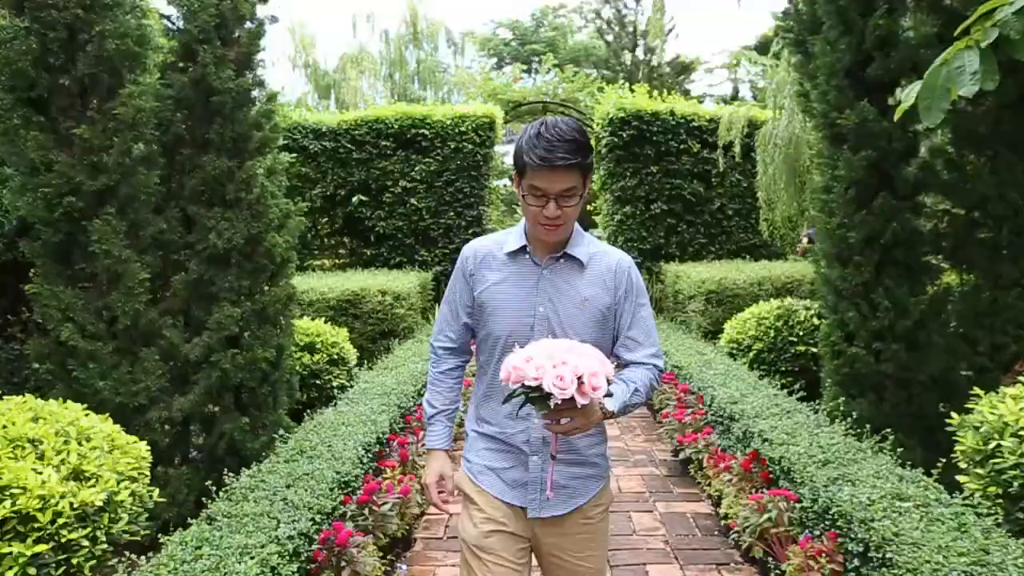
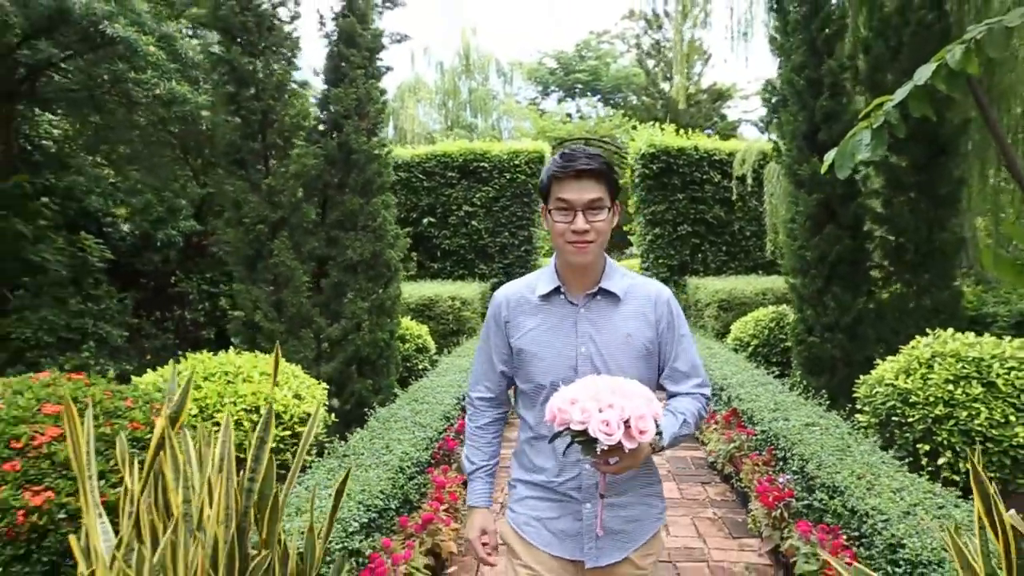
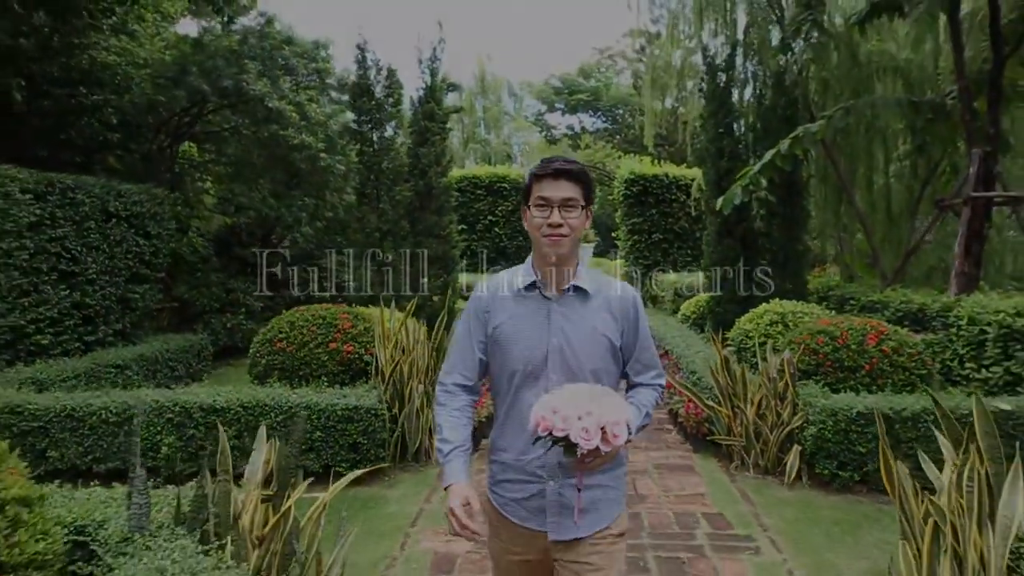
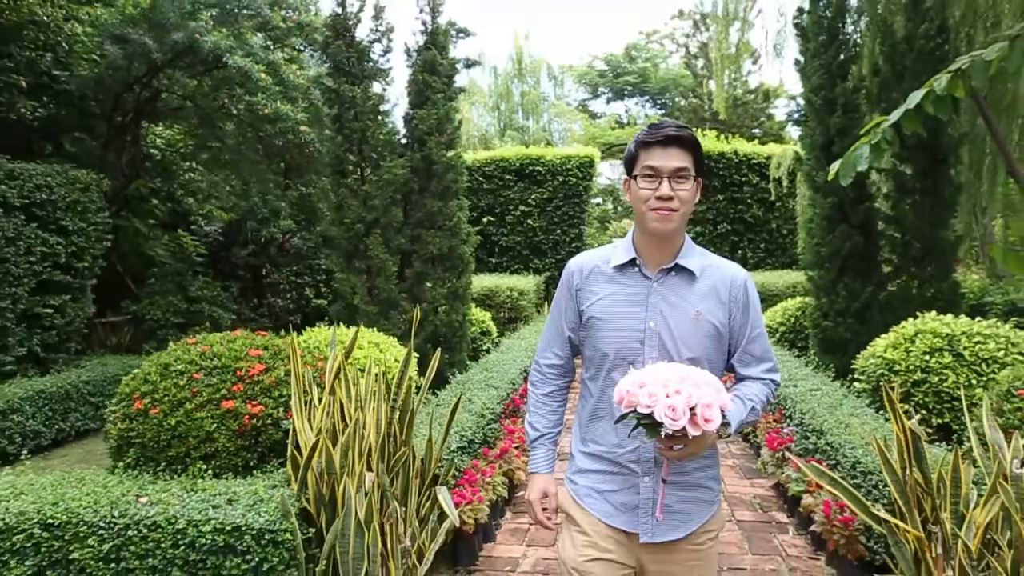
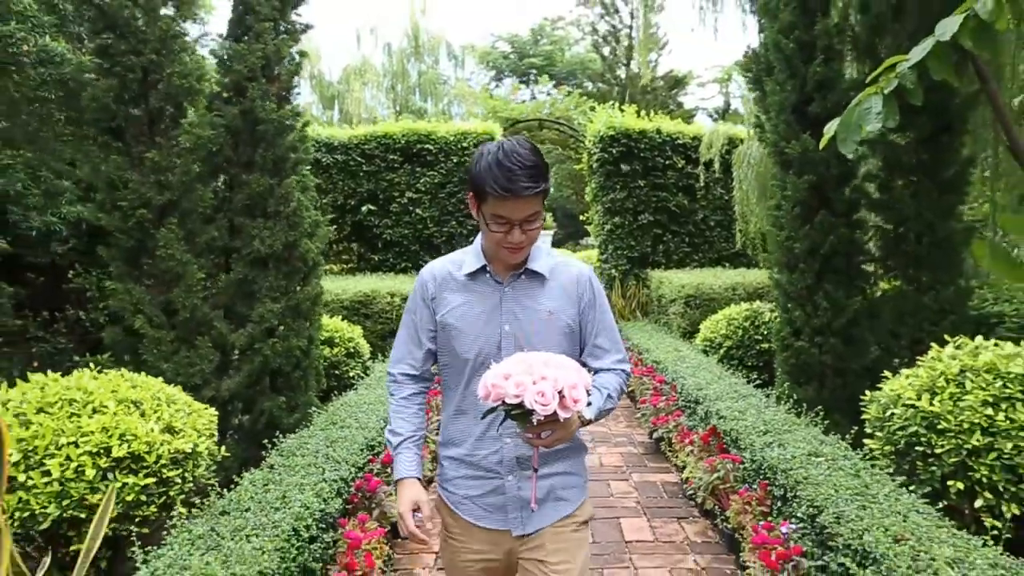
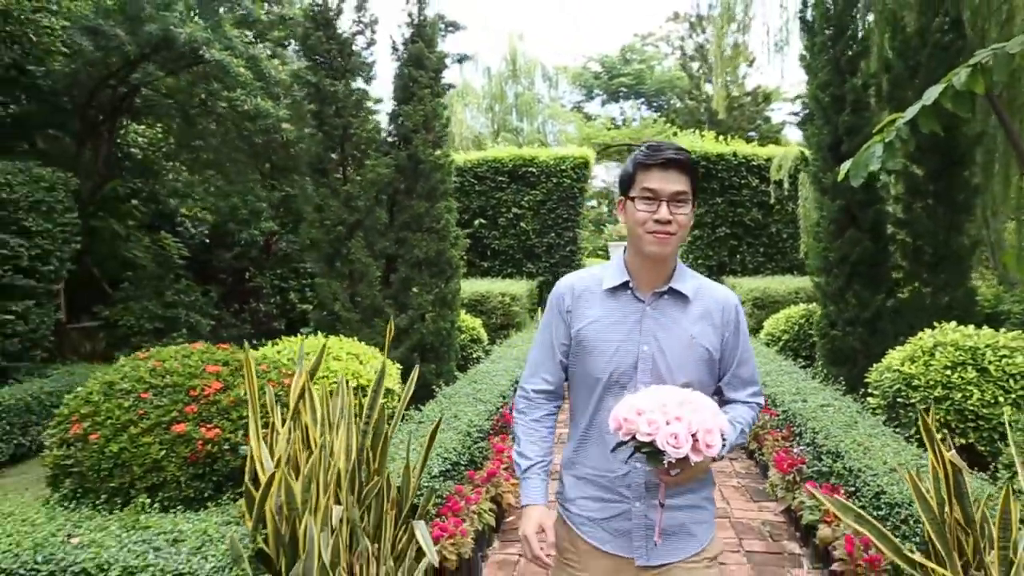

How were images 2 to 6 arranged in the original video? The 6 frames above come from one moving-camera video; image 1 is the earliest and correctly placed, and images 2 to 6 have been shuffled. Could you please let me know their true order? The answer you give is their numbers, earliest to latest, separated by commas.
5, 2, 6, 4, 3
